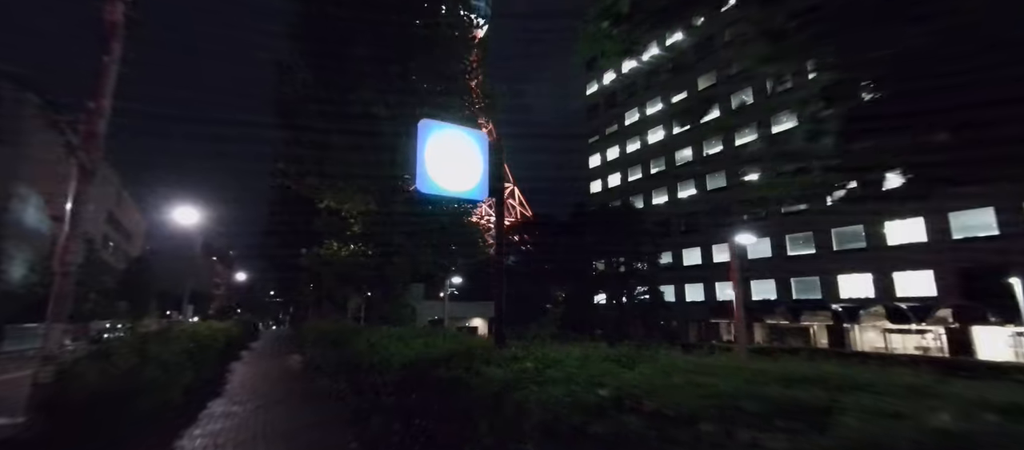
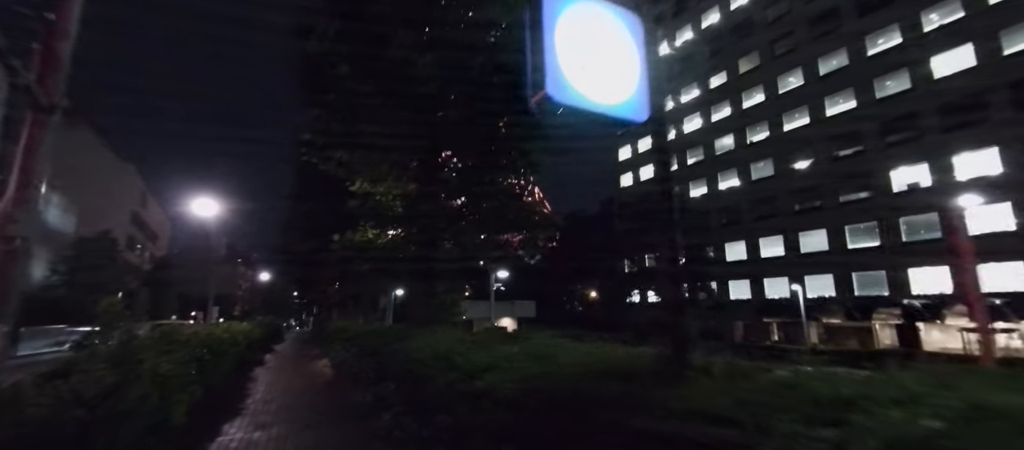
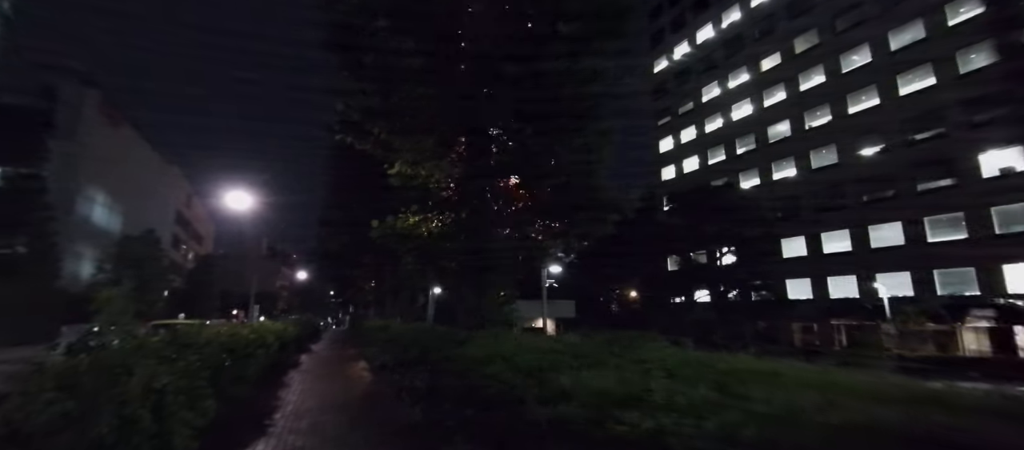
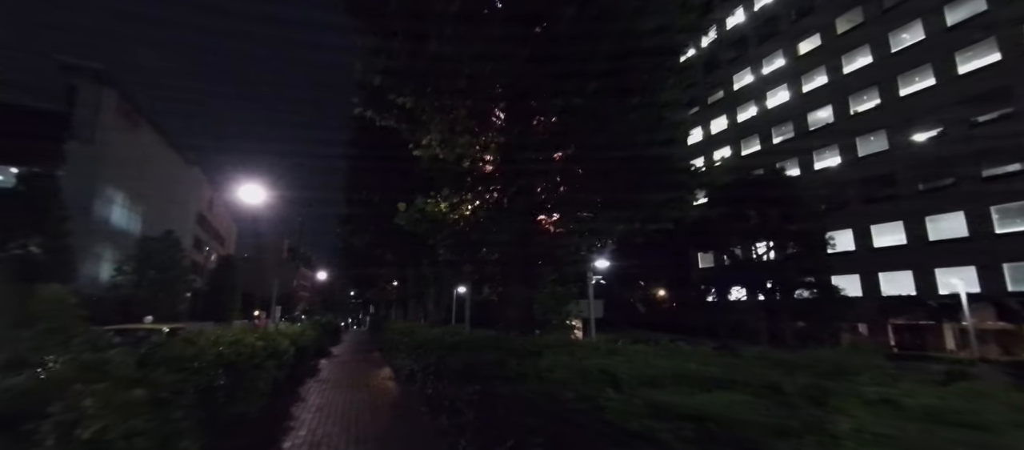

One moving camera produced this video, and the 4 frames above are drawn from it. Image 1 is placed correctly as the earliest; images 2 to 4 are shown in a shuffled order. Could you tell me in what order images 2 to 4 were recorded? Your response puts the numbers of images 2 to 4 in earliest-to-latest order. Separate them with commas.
2, 3, 4
